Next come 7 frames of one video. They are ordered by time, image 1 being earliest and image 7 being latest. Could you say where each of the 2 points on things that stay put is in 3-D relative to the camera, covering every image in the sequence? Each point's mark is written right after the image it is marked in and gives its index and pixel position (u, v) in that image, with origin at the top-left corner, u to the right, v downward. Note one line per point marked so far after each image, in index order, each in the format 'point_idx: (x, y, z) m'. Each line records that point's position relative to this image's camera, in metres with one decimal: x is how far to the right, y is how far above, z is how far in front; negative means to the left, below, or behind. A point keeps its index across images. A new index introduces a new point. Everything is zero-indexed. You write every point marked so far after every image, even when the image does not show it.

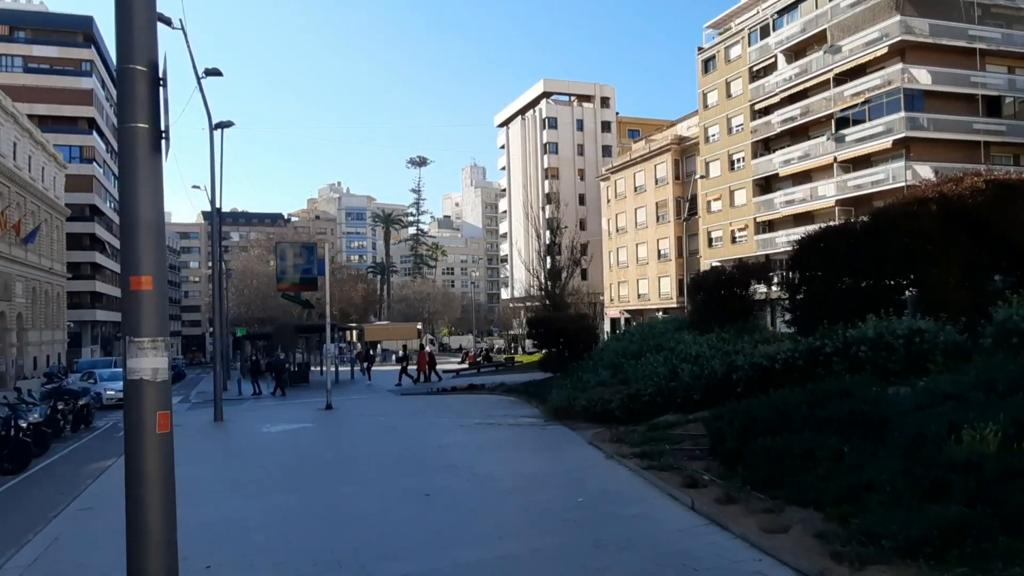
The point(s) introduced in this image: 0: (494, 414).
0: (-0.5, -3.0, +17.2) m
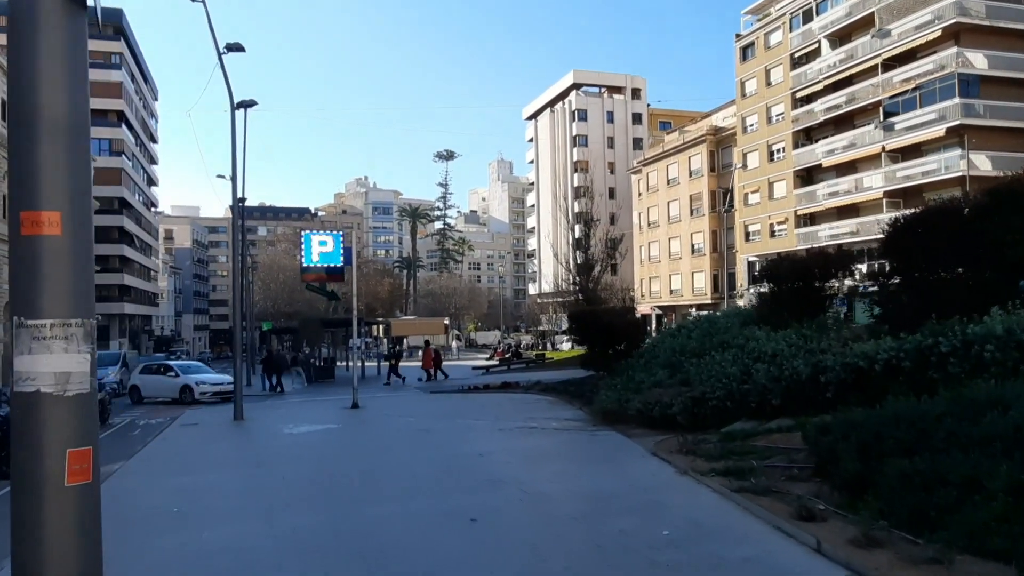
0: (+0.4, -2.8, +15.8) m
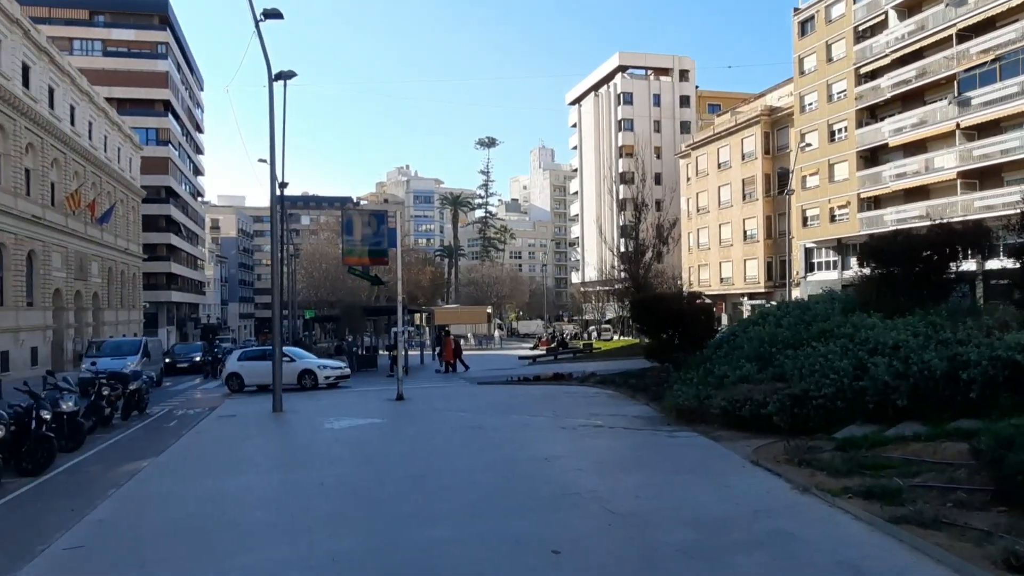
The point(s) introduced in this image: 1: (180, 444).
0: (+1.6, -2.4, +14.2) m
1: (-6.3, -3.0, +13.9) m
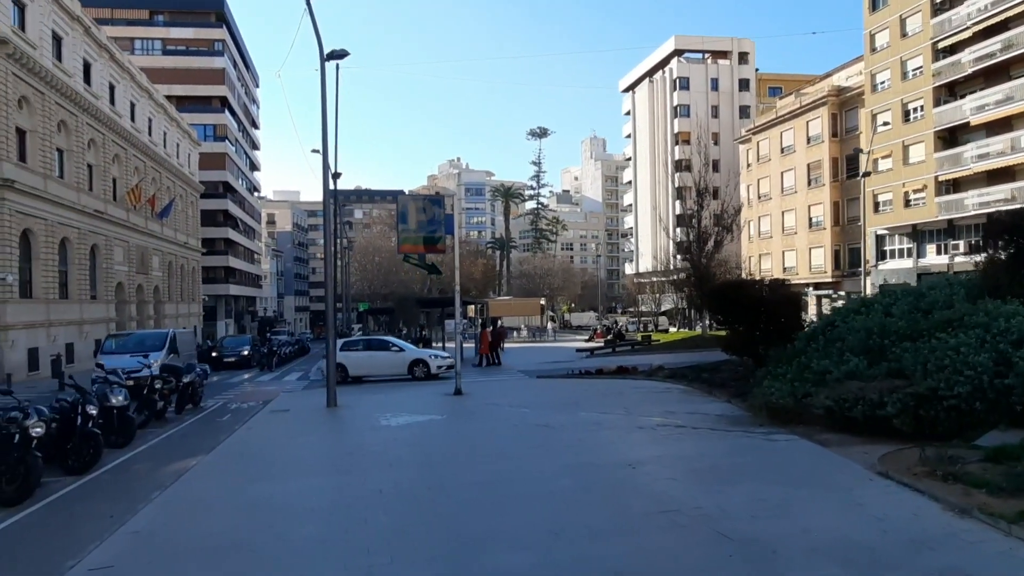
0: (+2.8, -2.2, +13.0) m
1: (-5.1, -2.8, +13.2) m
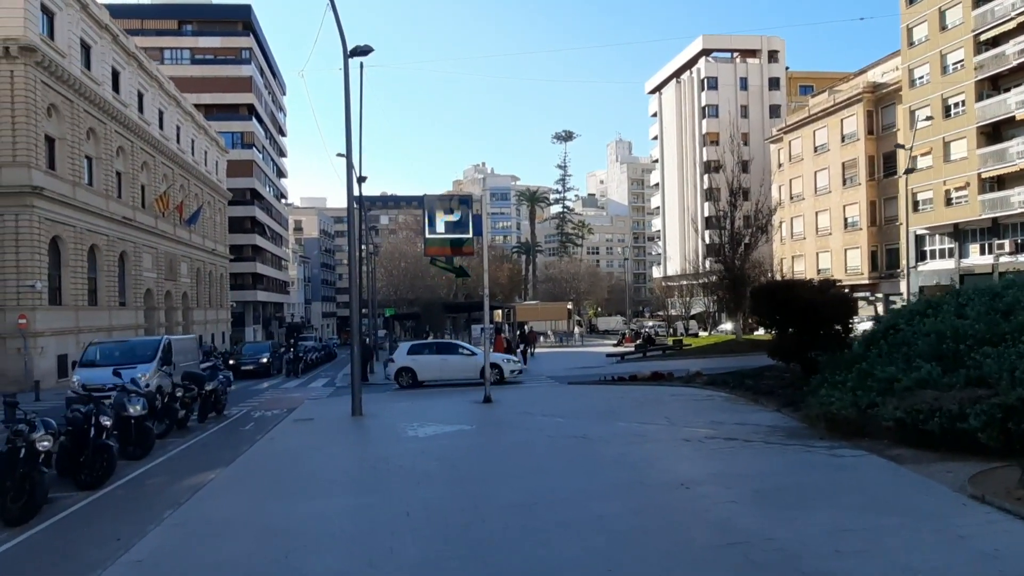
0: (+3.4, -2.2, +12.2) m
1: (-4.5, -2.9, +12.7) m
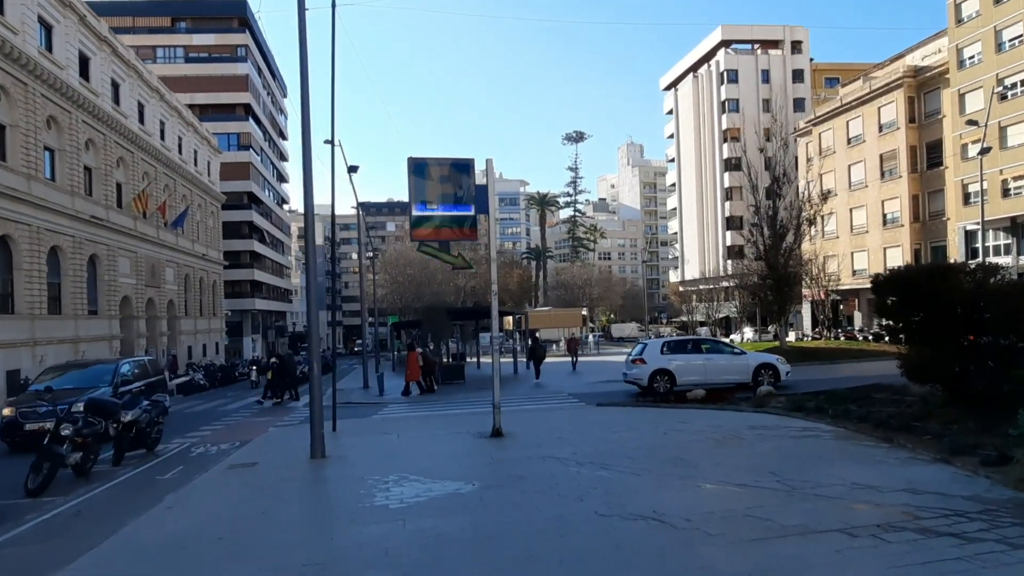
0: (+3.7, -2.0, +7.6) m
1: (-4.3, -2.7, +8.2) m
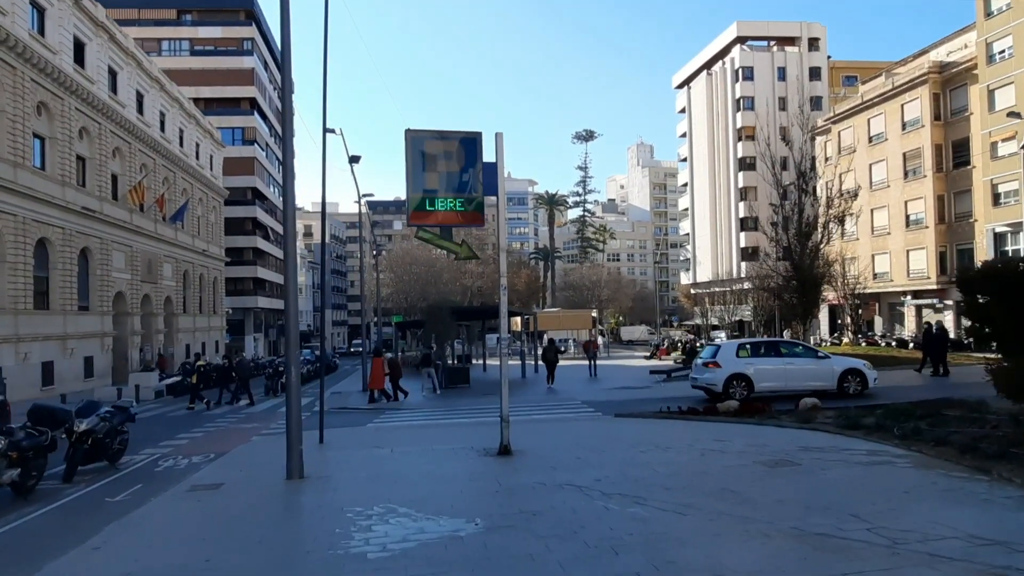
0: (+3.8, -2.0, +5.8) m
1: (-4.1, -2.6, +6.5) m
